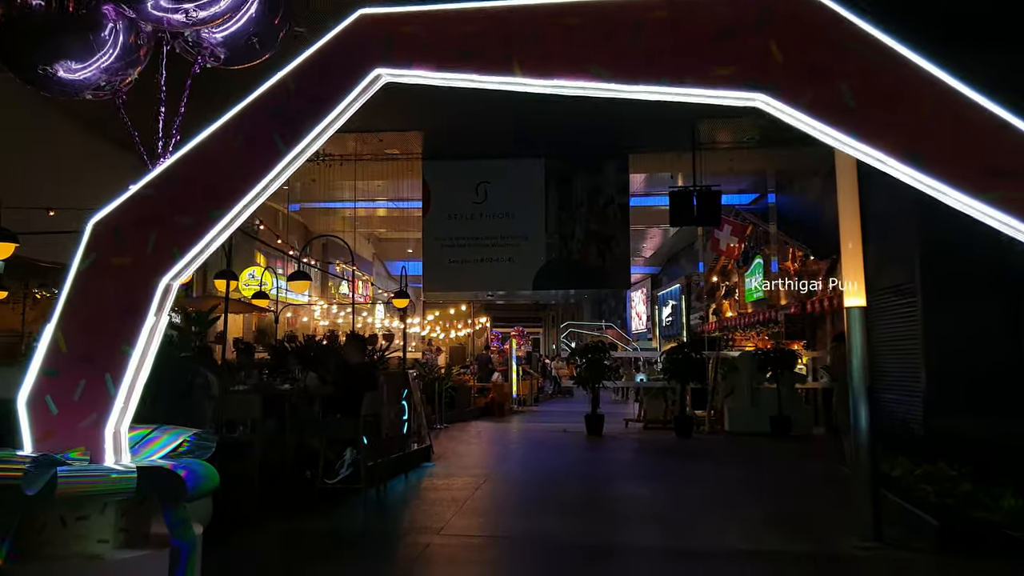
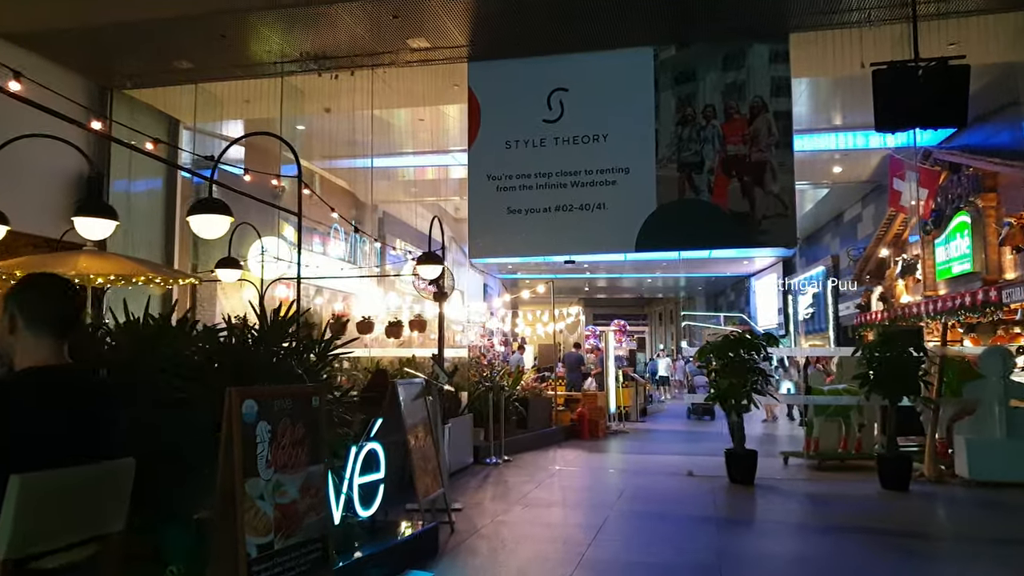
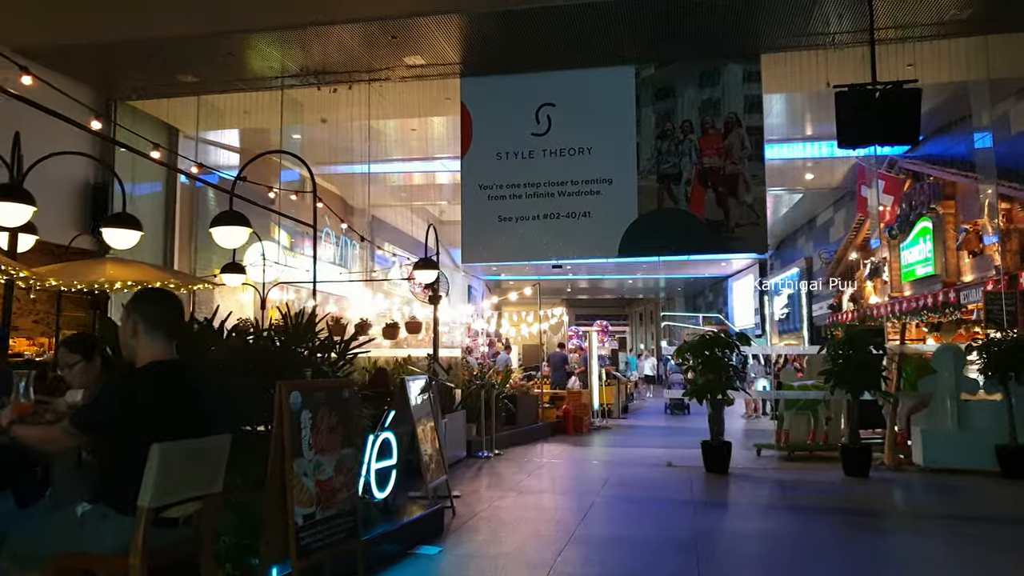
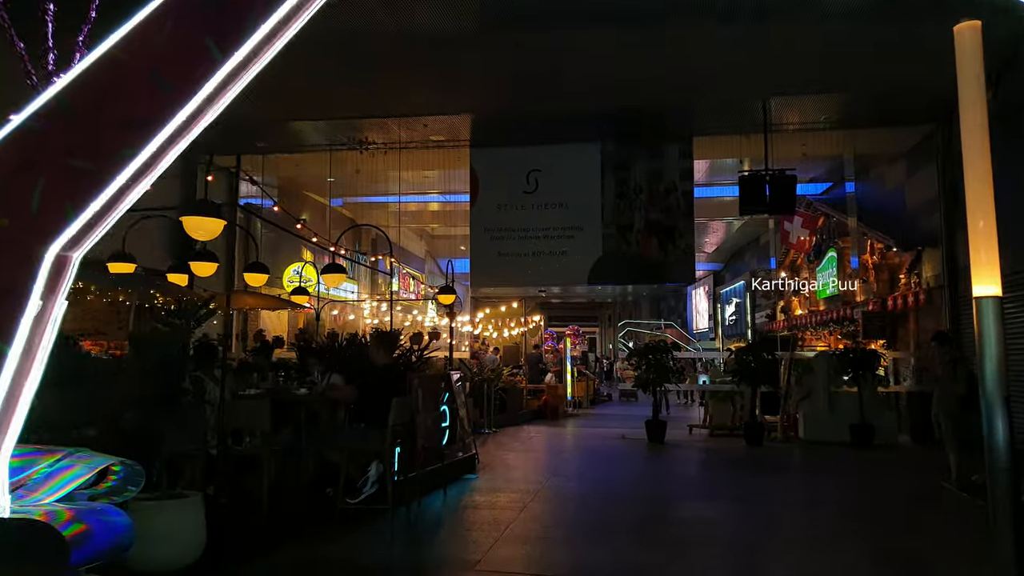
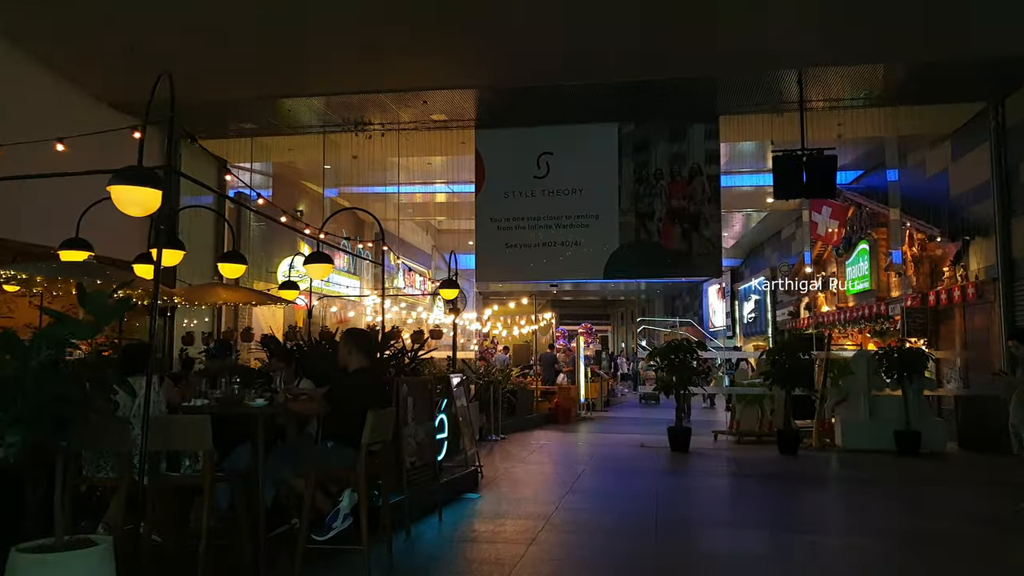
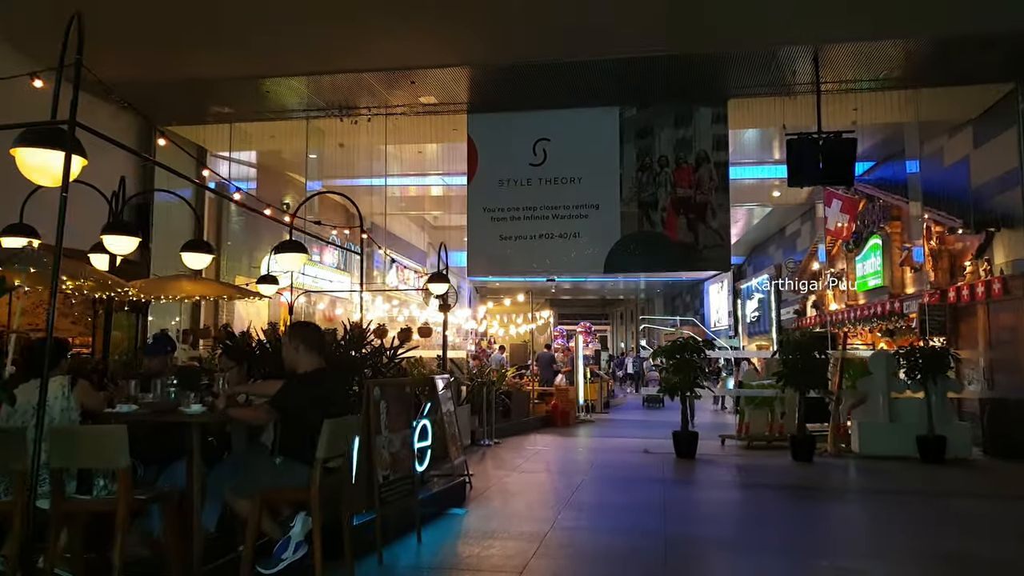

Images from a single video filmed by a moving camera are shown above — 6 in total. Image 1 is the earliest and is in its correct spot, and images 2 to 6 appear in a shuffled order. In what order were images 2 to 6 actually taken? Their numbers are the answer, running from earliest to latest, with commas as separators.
4, 5, 6, 3, 2
